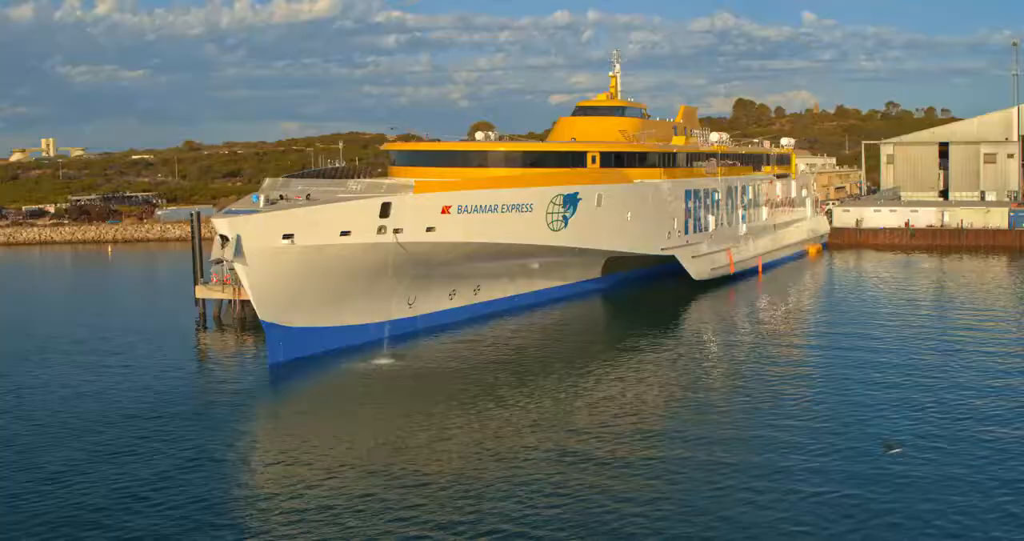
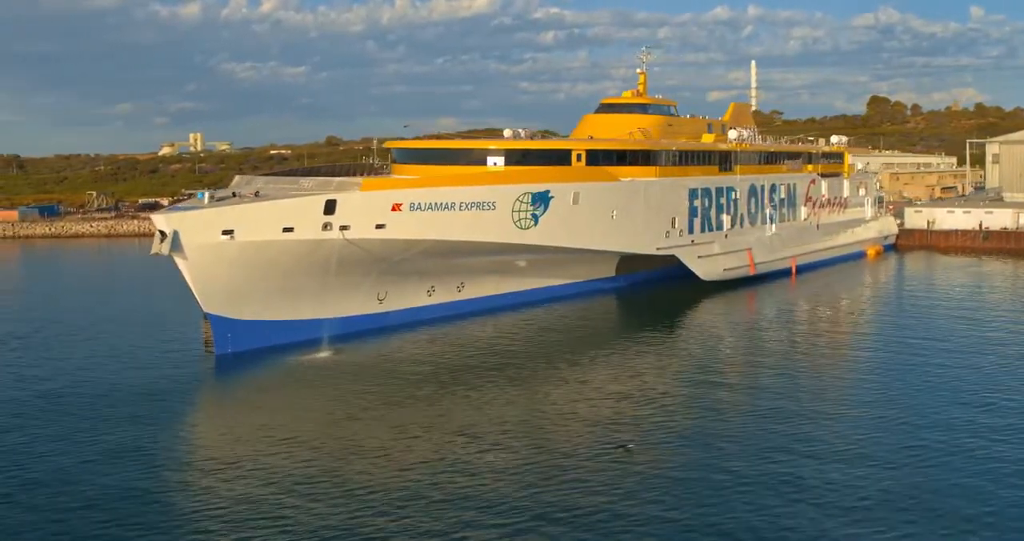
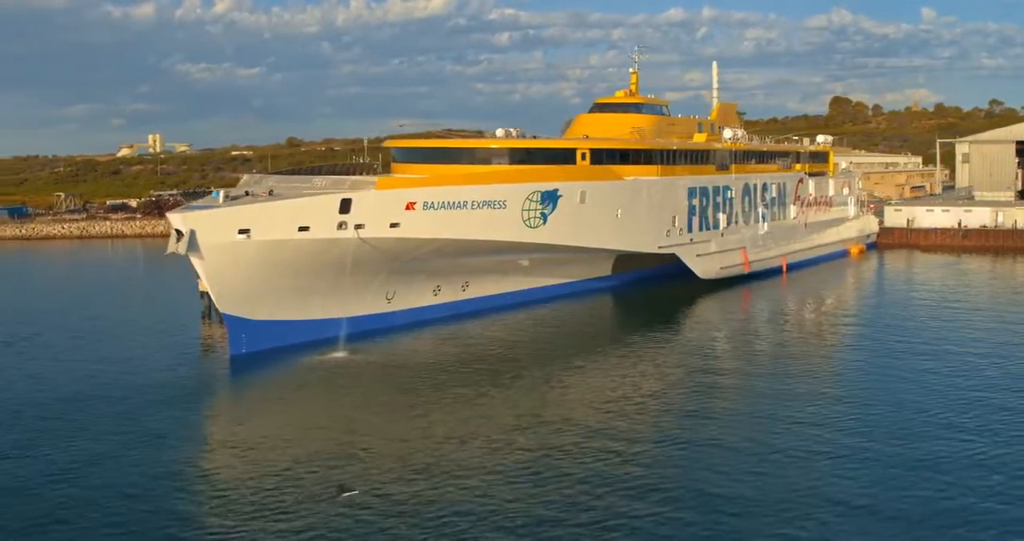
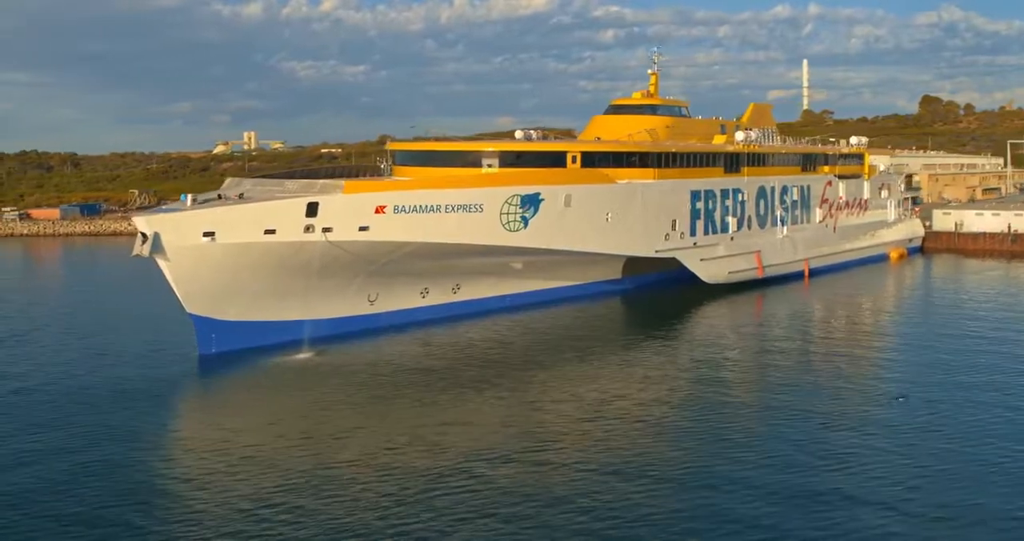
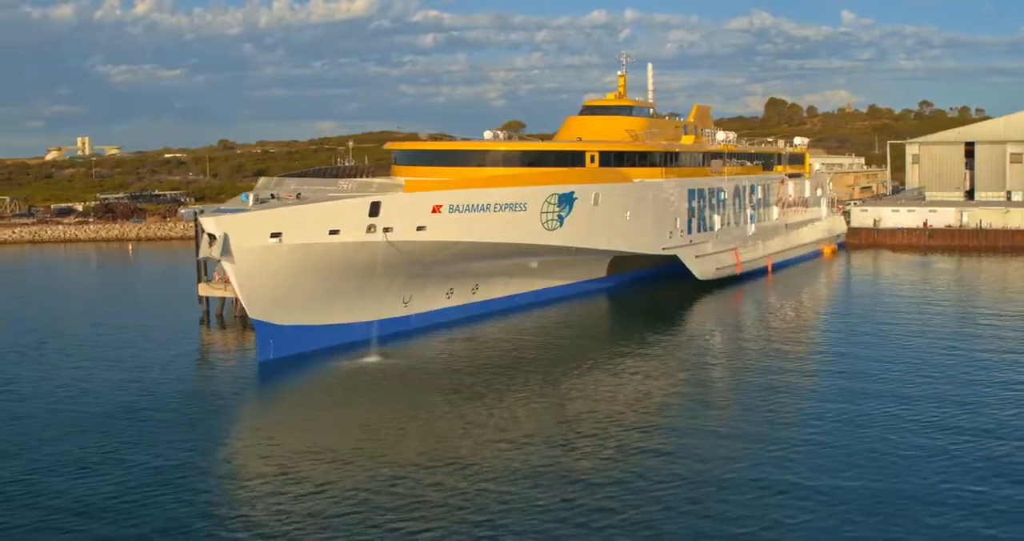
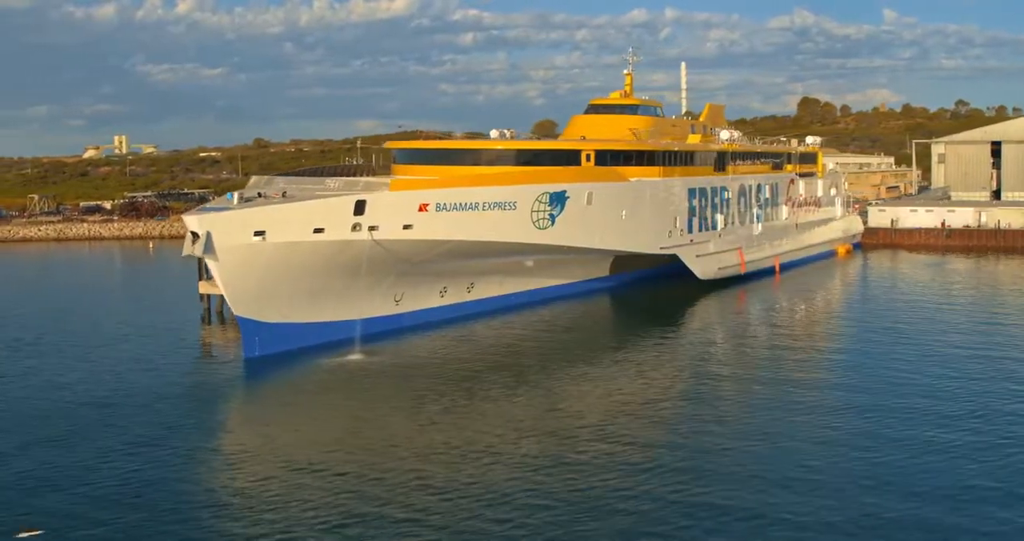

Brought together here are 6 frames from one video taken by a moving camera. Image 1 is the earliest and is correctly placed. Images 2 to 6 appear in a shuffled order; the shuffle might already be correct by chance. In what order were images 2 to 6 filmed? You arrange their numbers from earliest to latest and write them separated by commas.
5, 6, 3, 2, 4
